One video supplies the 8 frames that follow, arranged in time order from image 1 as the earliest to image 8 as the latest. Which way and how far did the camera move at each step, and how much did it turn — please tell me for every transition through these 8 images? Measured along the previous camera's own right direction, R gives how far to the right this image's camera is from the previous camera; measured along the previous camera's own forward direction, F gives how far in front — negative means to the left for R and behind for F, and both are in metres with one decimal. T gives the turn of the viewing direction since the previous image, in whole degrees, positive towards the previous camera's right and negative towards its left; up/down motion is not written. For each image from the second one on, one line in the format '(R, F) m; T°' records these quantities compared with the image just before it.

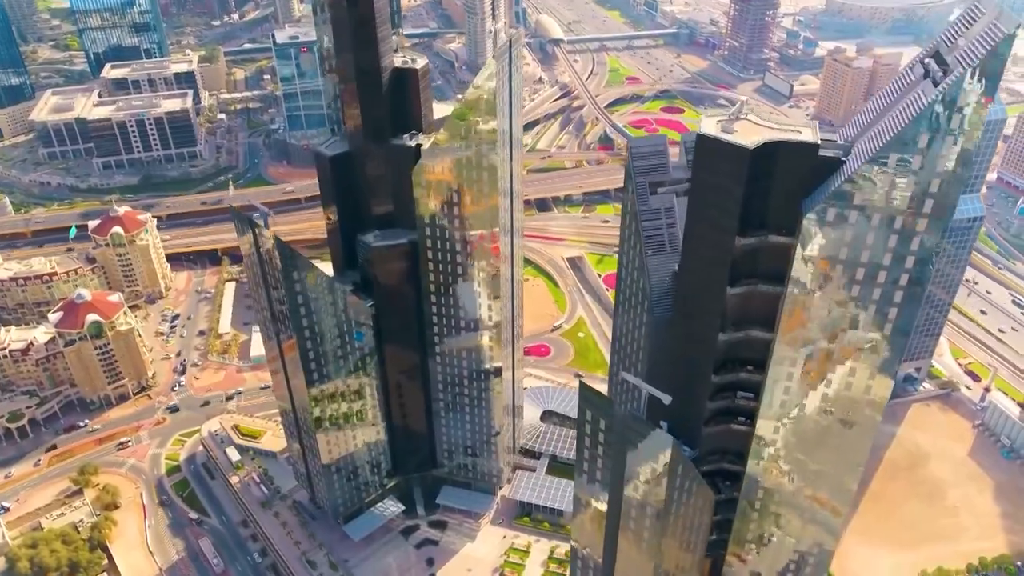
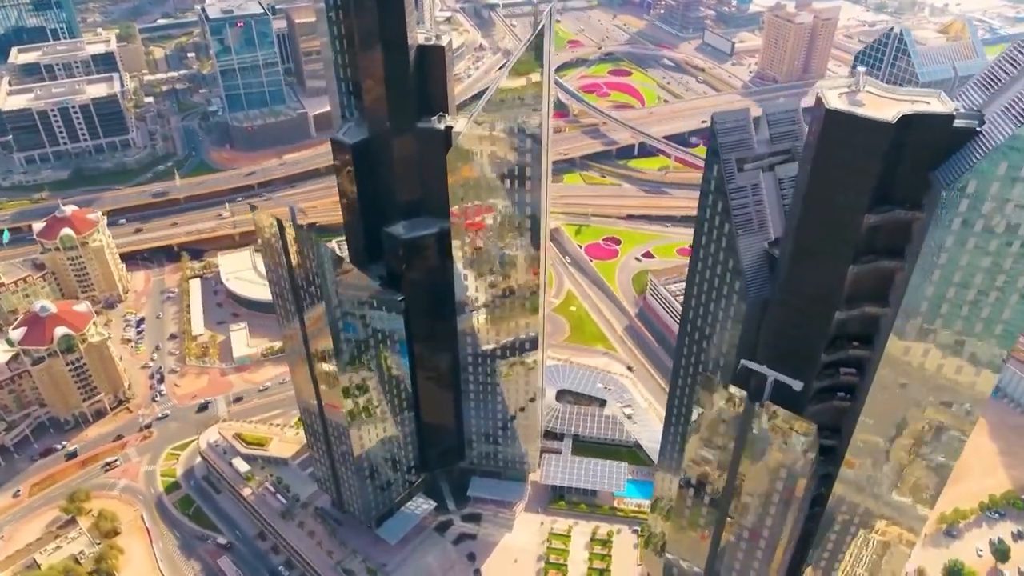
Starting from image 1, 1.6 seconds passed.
(-25.1, +8.0) m; +6°
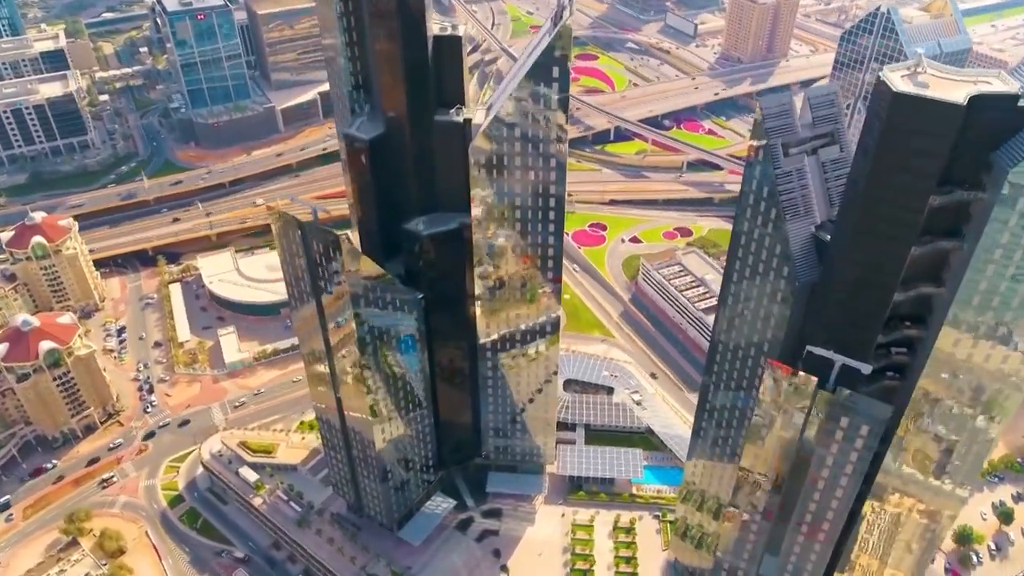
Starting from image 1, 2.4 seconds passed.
(-14.5, +2.8) m; +3°
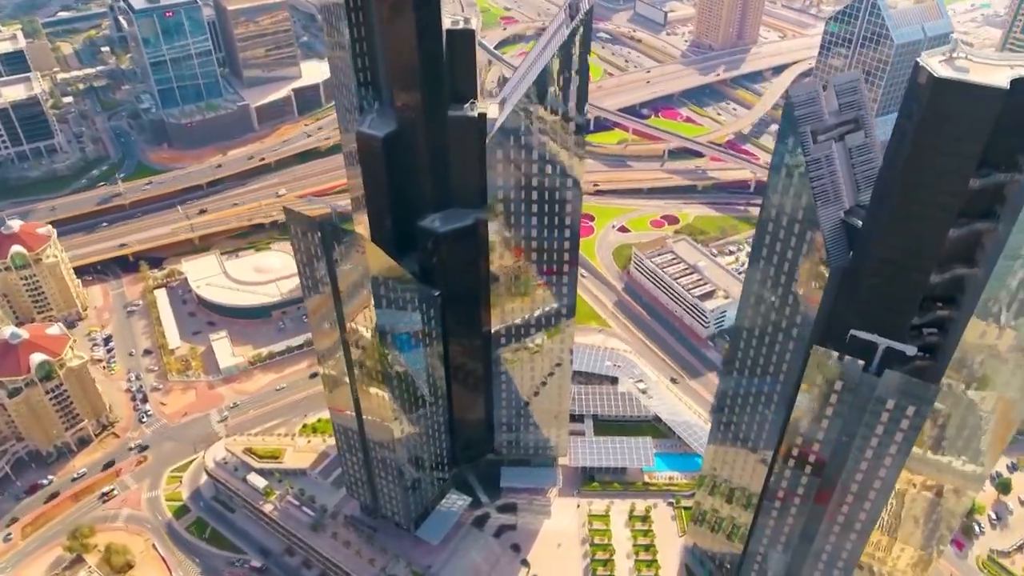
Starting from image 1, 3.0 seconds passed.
(-11.0, +1.0) m; +3°
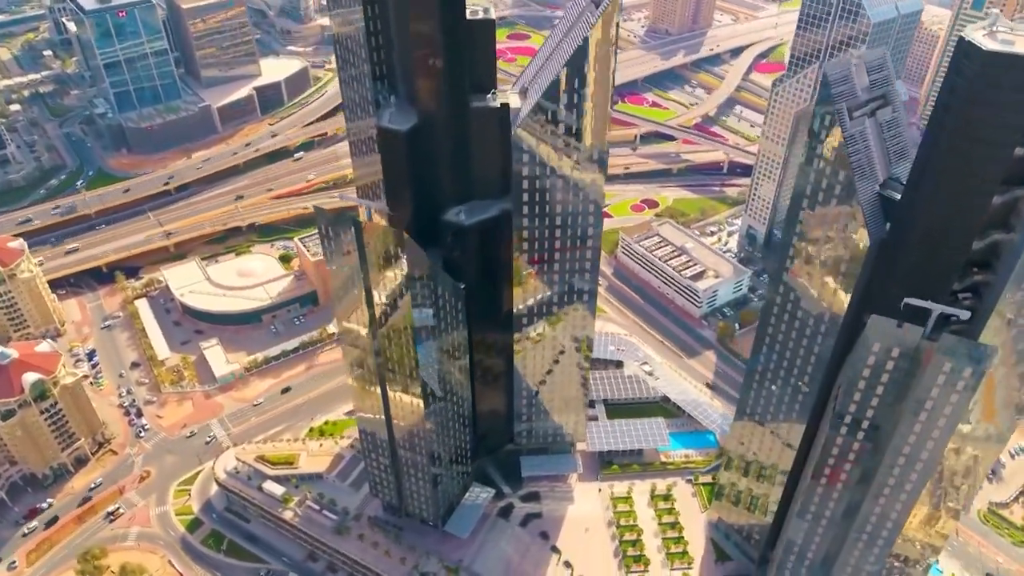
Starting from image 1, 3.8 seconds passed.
(-16.4, +0.5) m; +4°
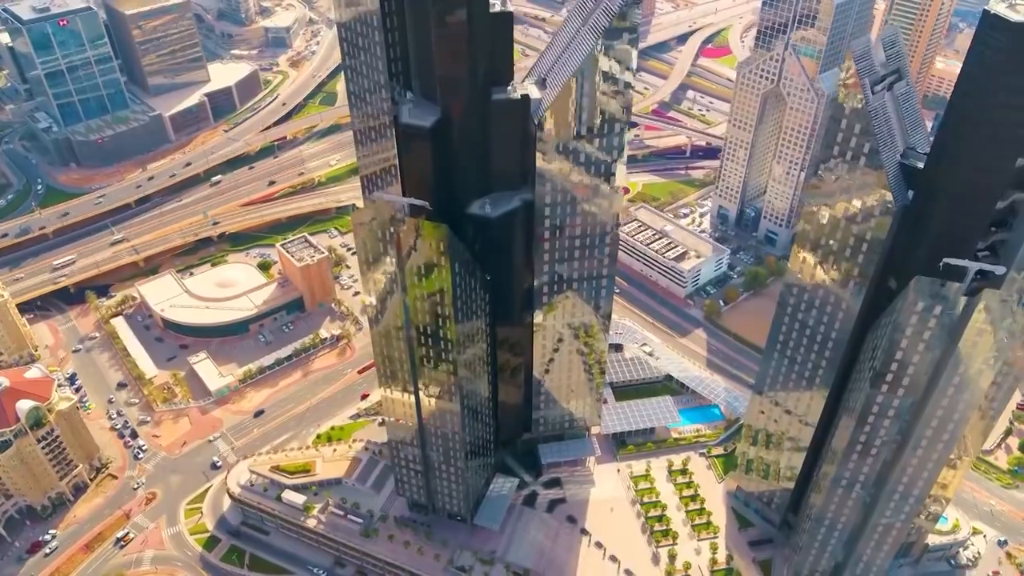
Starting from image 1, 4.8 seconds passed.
(-18.7, -0.8) m; +5°
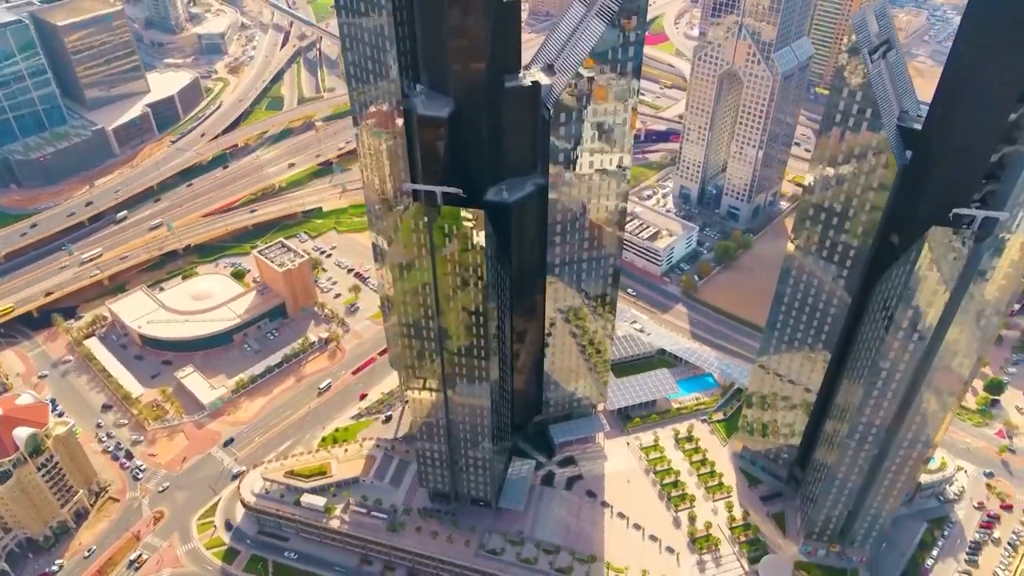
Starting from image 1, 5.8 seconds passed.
(-19.2, -2.8) m; +5°
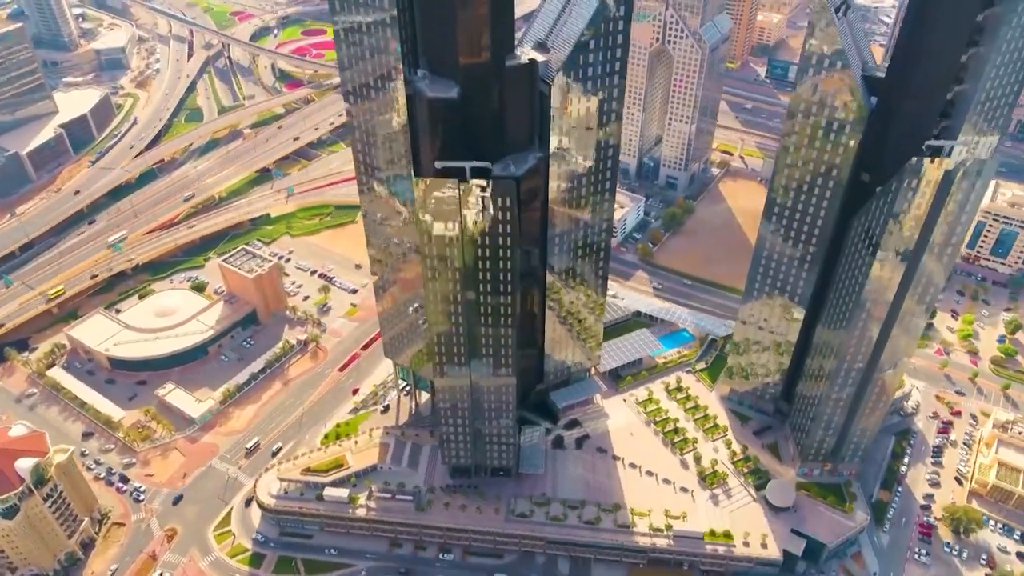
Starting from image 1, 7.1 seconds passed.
(-25.5, -6.0) m; +8°
